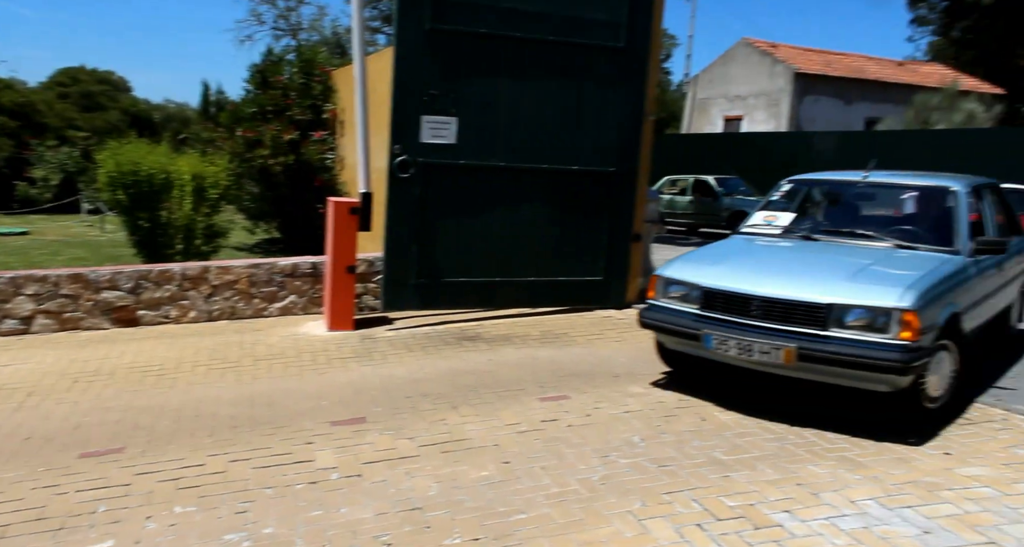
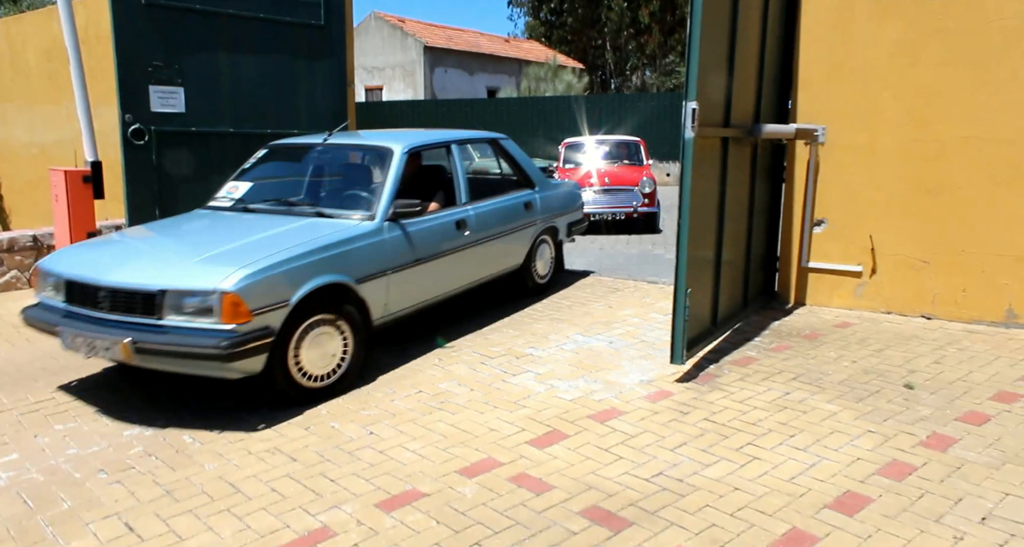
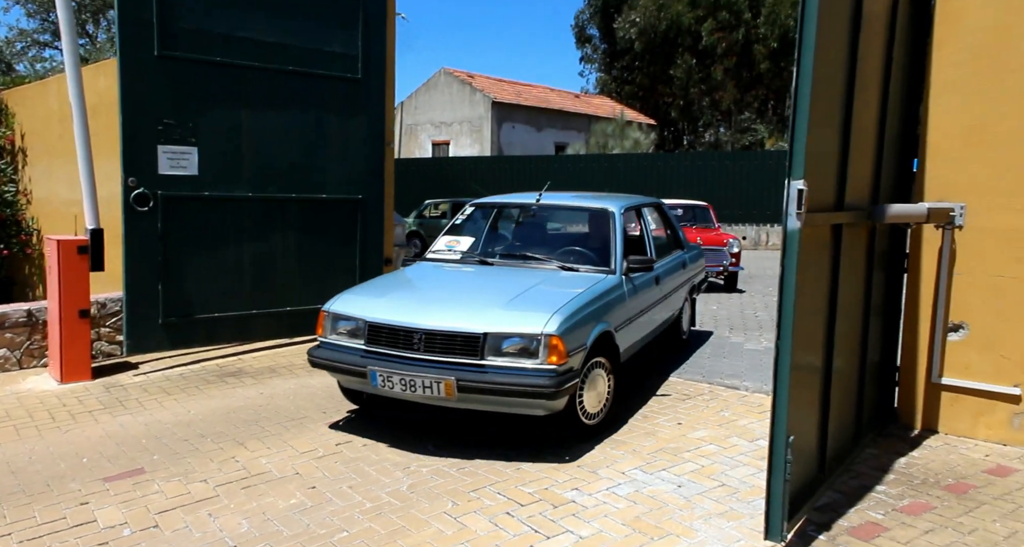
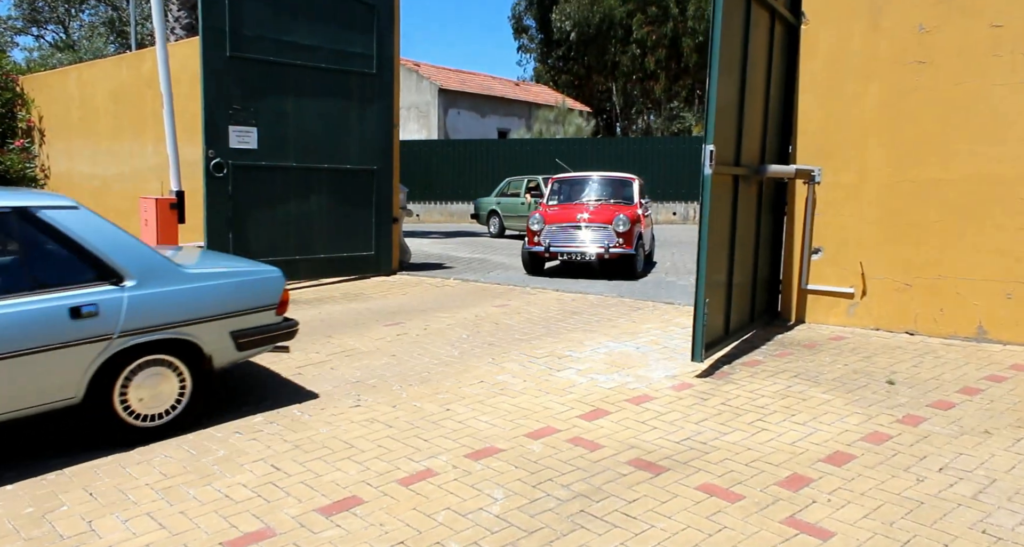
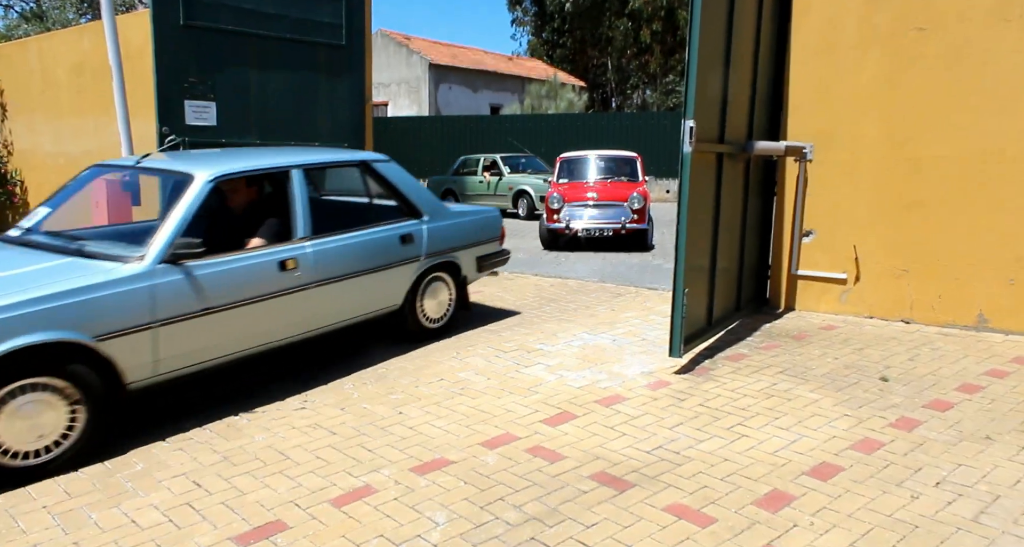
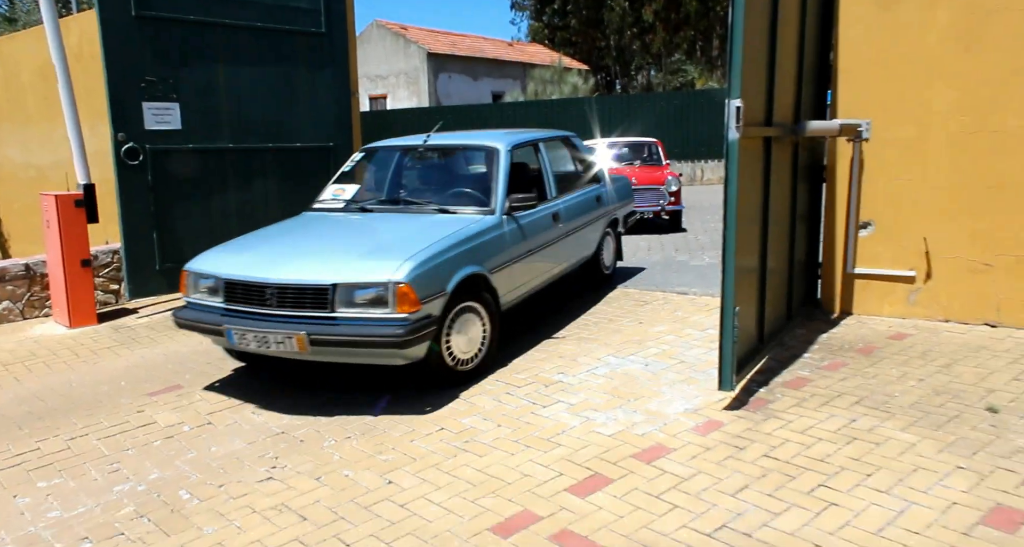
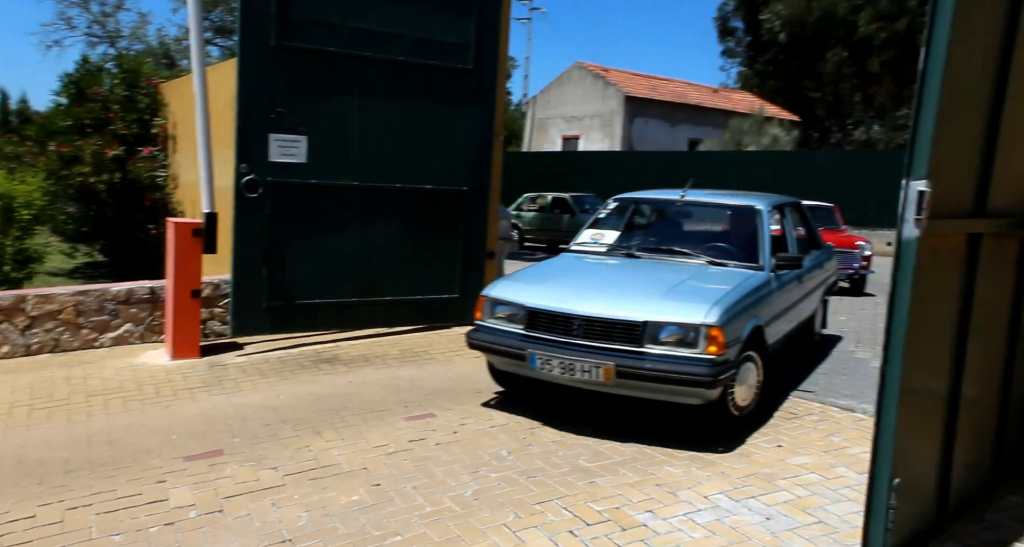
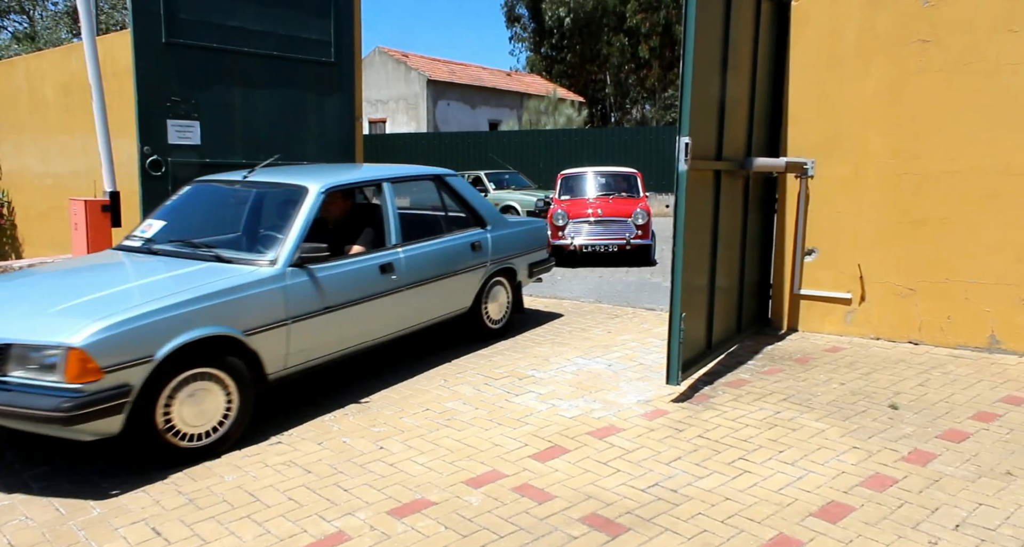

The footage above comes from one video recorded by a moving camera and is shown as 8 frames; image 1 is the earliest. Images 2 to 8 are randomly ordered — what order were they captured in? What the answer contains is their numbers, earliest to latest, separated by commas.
7, 3, 6, 2, 8, 5, 4
